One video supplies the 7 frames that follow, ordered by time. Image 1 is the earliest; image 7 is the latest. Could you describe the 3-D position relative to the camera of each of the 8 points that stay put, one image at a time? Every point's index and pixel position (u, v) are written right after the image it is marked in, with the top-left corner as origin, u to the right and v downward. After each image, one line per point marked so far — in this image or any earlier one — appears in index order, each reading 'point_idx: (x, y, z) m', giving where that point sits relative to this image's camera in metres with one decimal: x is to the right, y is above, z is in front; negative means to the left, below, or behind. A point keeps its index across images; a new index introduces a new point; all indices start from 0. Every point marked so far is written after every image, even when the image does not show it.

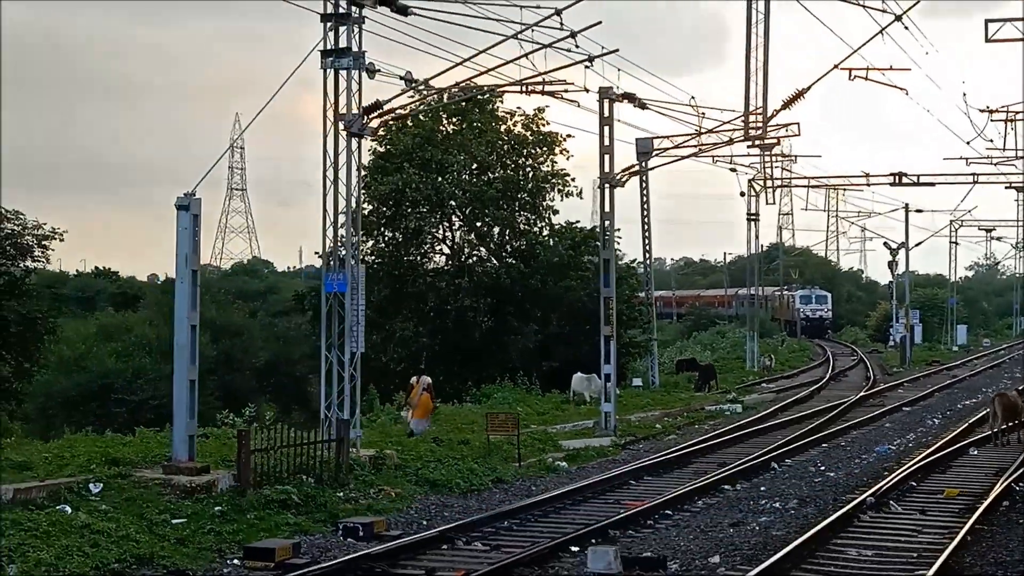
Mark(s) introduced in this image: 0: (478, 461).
0: (-0.3, -1.8, +16.7) m
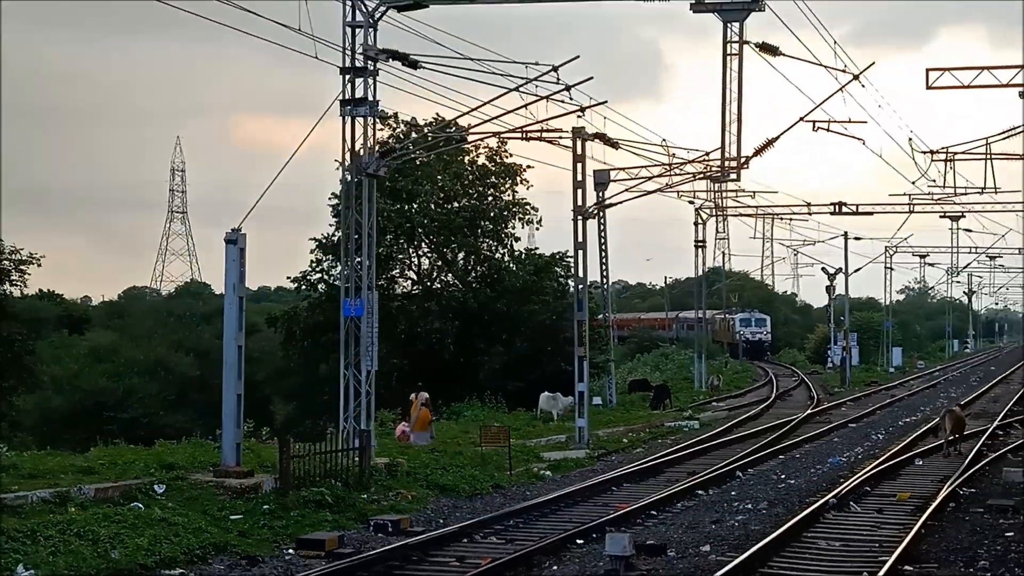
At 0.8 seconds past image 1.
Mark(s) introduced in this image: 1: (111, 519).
0: (-0.4, -2.1, +18.4) m
1: (-3.1, -1.8, +12.0) m
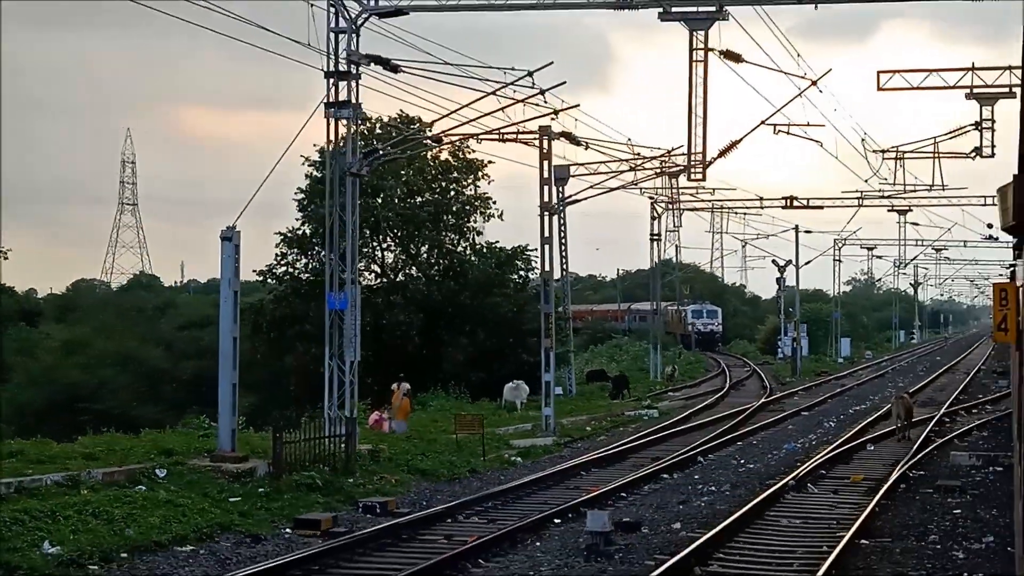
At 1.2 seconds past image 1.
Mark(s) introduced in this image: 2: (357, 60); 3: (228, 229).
0: (-0.8, -2.0, +19.2) m
1: (-3.2, -1.7, +12.8) m
2: (-1.7, +2.5, +17.3) m
3: (-2.7, +0.6, +14.9) m
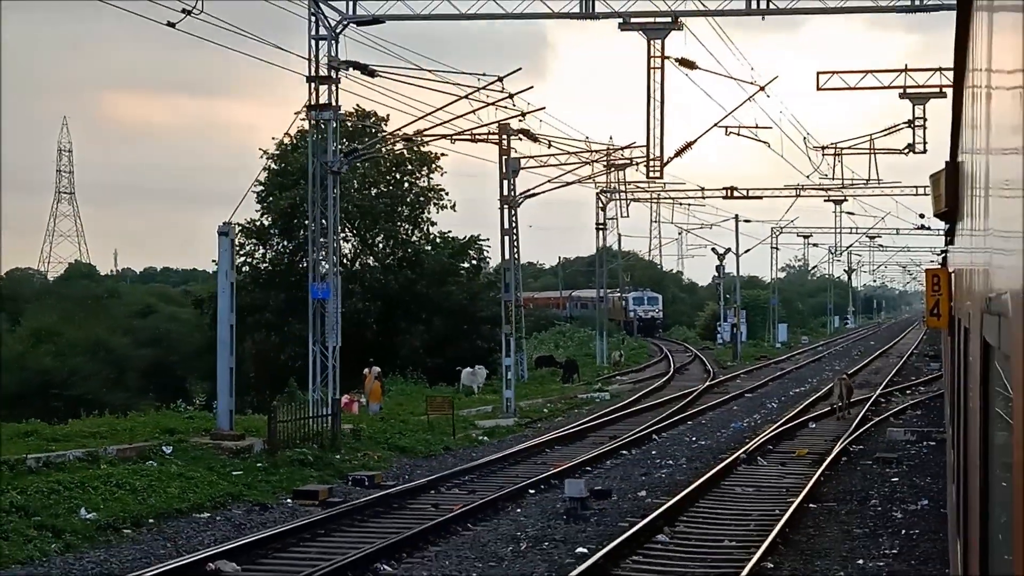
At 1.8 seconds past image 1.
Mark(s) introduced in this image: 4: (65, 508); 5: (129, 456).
0: (-1.2, -1.9, +20.5) m
1: (-3.4, -1.7, +14.0) m
2: (-2.1, +2.7, +18.5) m
3: (-3.0, +0.7, +16.1) m
4: (-3.5, -1.7, +12.3) m
5: (-3.6, -1.6, +14.7) m
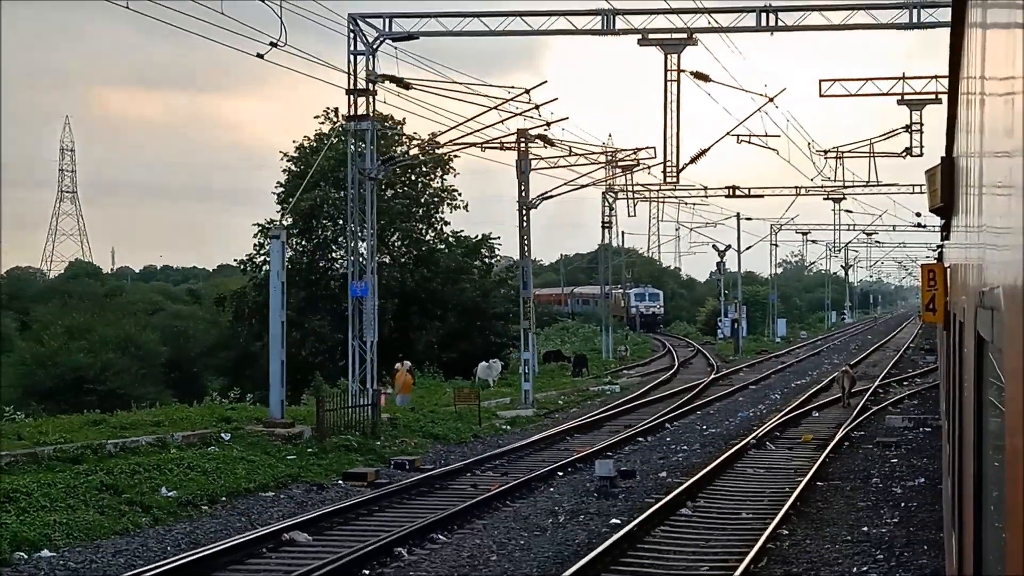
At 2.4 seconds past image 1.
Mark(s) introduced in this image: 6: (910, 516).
0: (-0.8, -1.9, +21.9) m
1: (-3.0, -1.7, +15.3) m
2: (-1.8, +2.7, +19.9) m
3: (-2.7, +0.7, +17.4) m
4: (-3.2, -1.7, +13.7) m
5: (-3.3, -1.6, +16.1) m
6: (+3.4, -2.0, +13.3) m
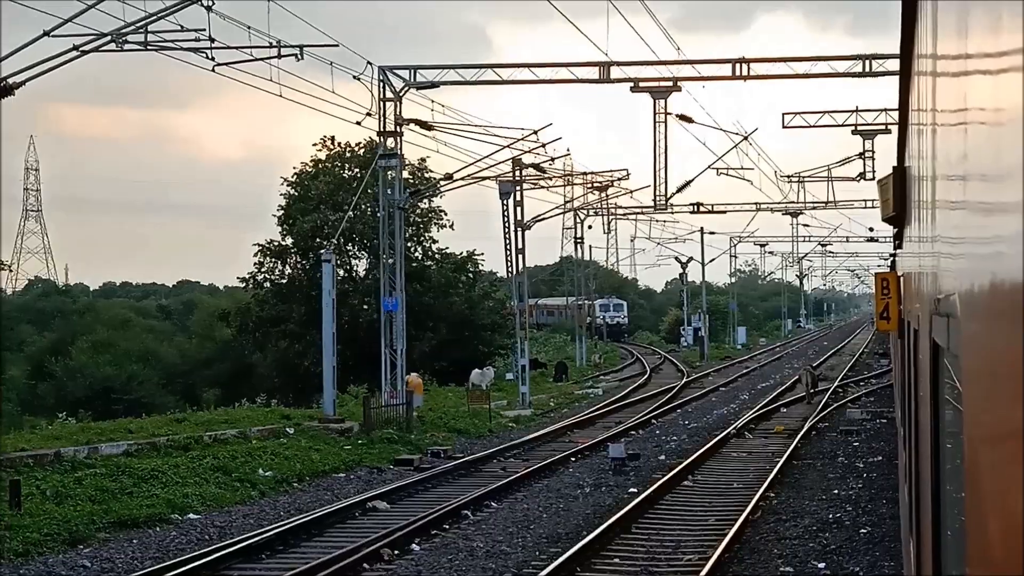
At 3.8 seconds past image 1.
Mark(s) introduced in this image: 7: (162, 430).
0: (-0.7, -2.1, +24.8) m
1: (-2.7, -1.9, +18.2) m
2: (-1.6, +2.5, +22.9) m
3: (-2.4, +0.5, +20.4) m
4: (-2.8, -1.9, +16.6) m
5: (-3.0, -1.8, +19.0) m
6: (+3.8, -2.1, +16.4) m
7: (-4.0, -1.6, +17.9) m
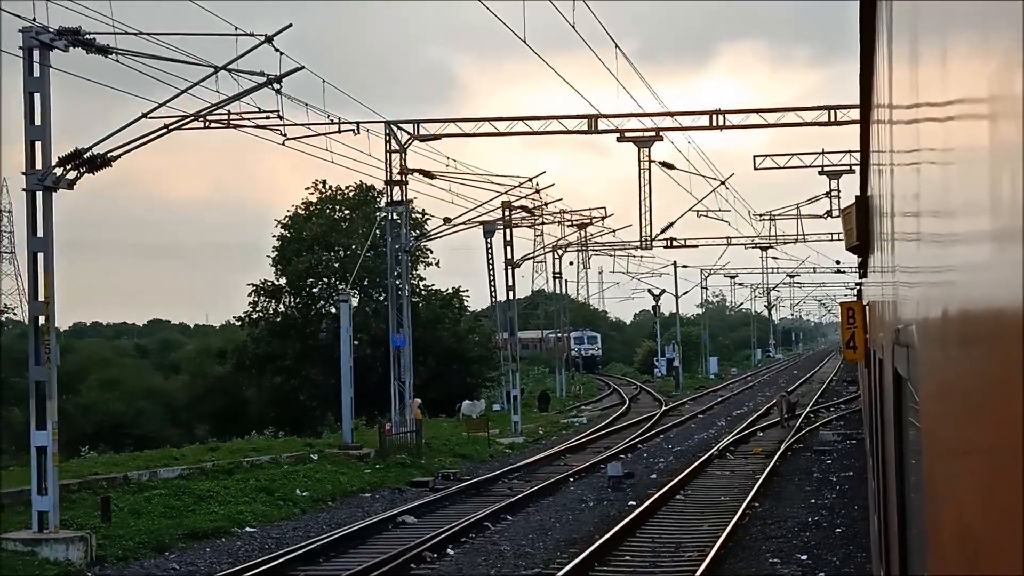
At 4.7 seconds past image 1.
0: (-0.7, -2.7, +26.7) m
1: (-2.6, -2.4, +20.1) m
2: (-1.7, +1.9, +24.9) m
3: (-2.4, -0.1, +22.3) m
4: (-2.7, -2.4, +18.5) m
5: (-2.9, -2.3, +20.8) m
6: (+3.9, -2.4, +18.4) m
7: (-3.9, -2.2, +19.8) m
